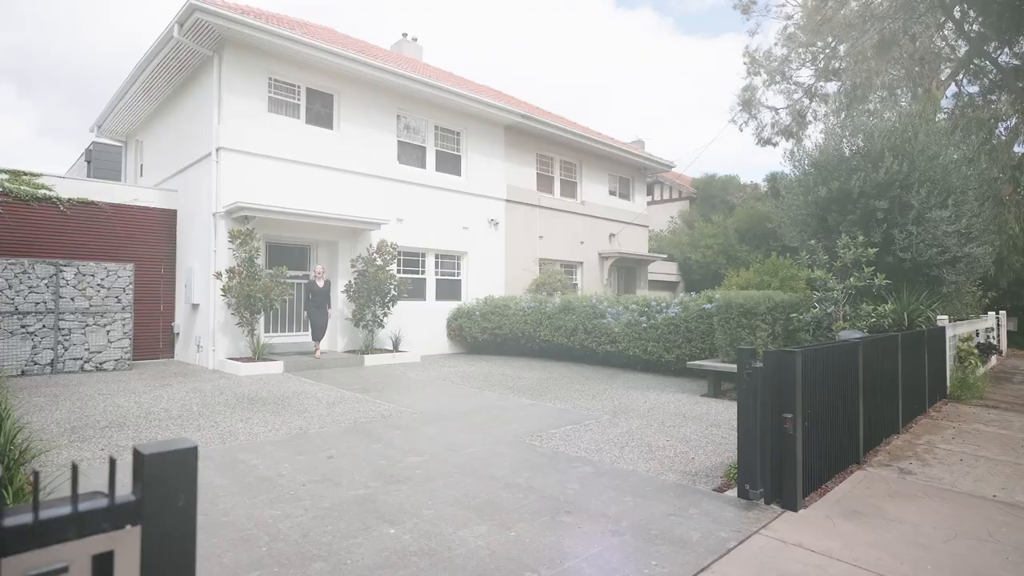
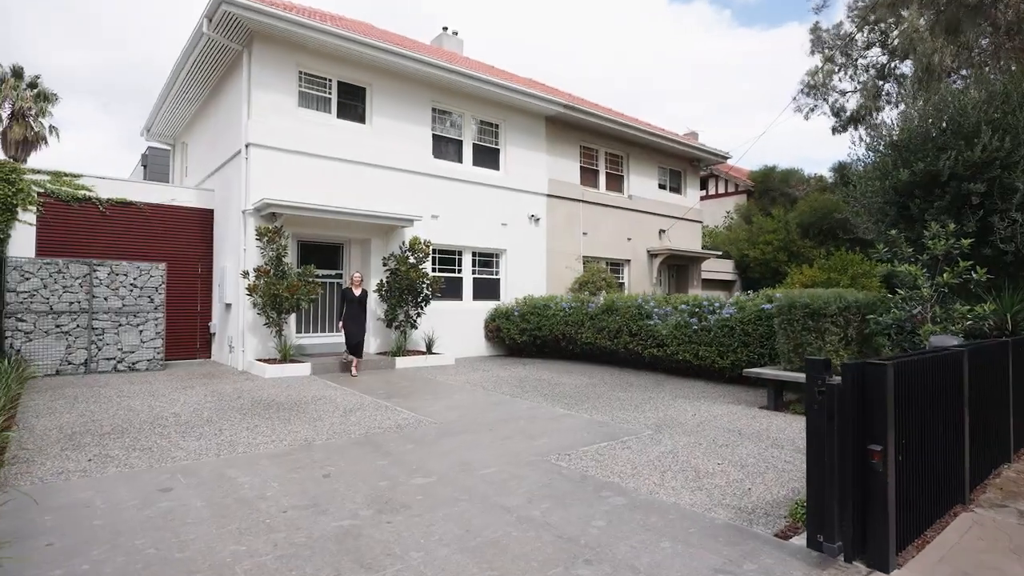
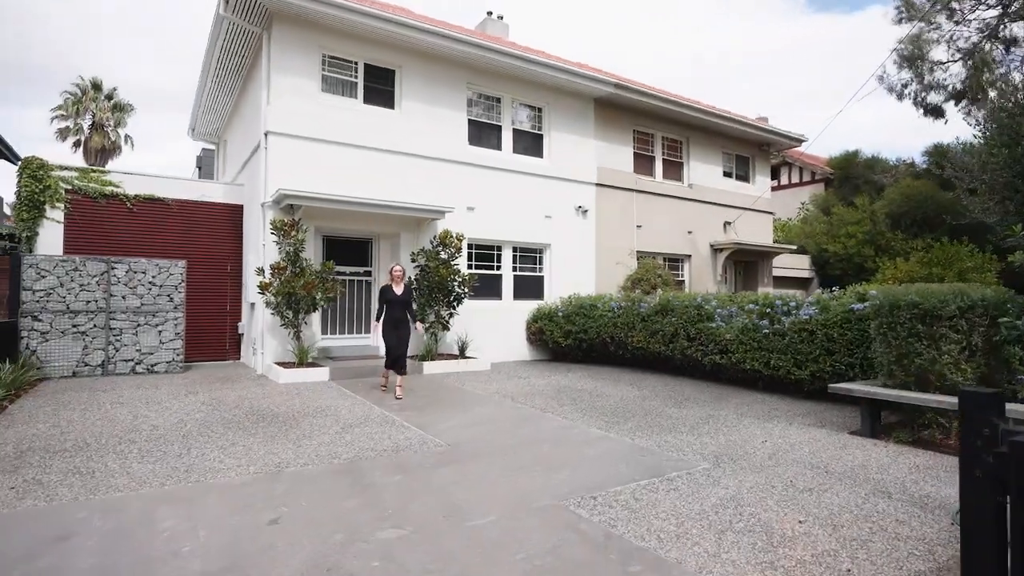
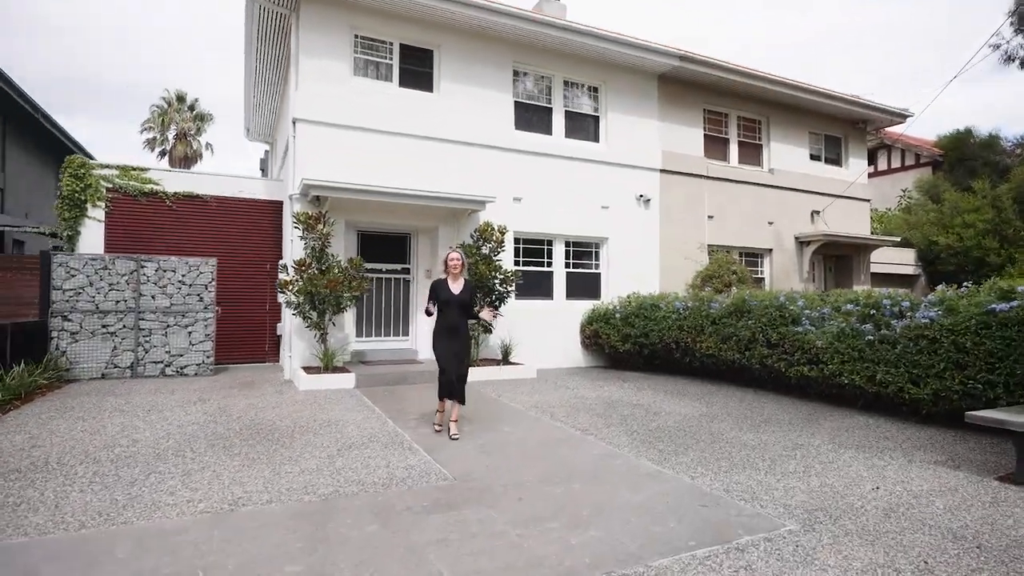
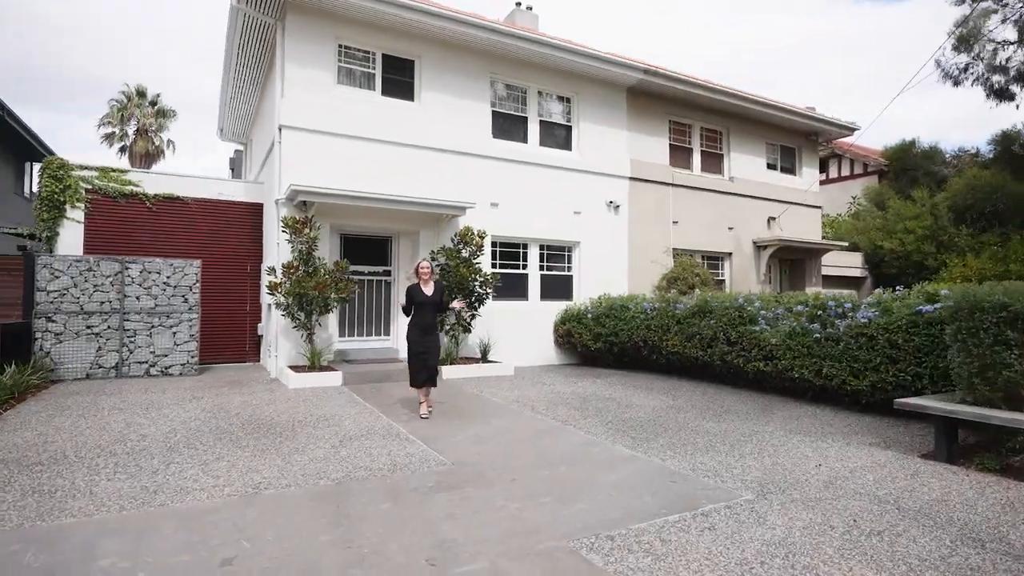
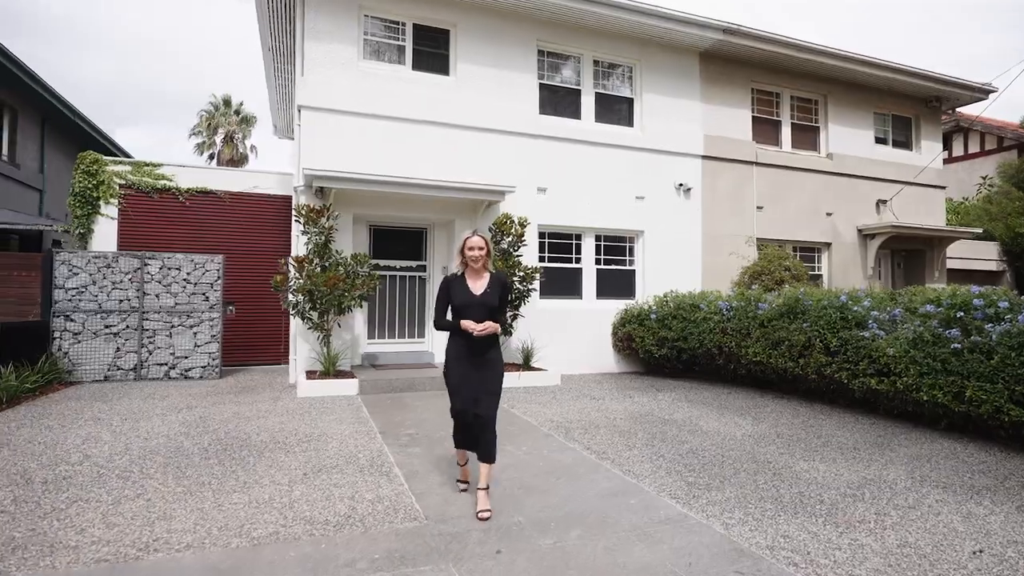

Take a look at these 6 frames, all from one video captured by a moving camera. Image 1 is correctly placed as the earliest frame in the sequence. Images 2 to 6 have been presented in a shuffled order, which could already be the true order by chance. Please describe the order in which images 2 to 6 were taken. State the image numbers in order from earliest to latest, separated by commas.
2, 3, 5, 4, 6
